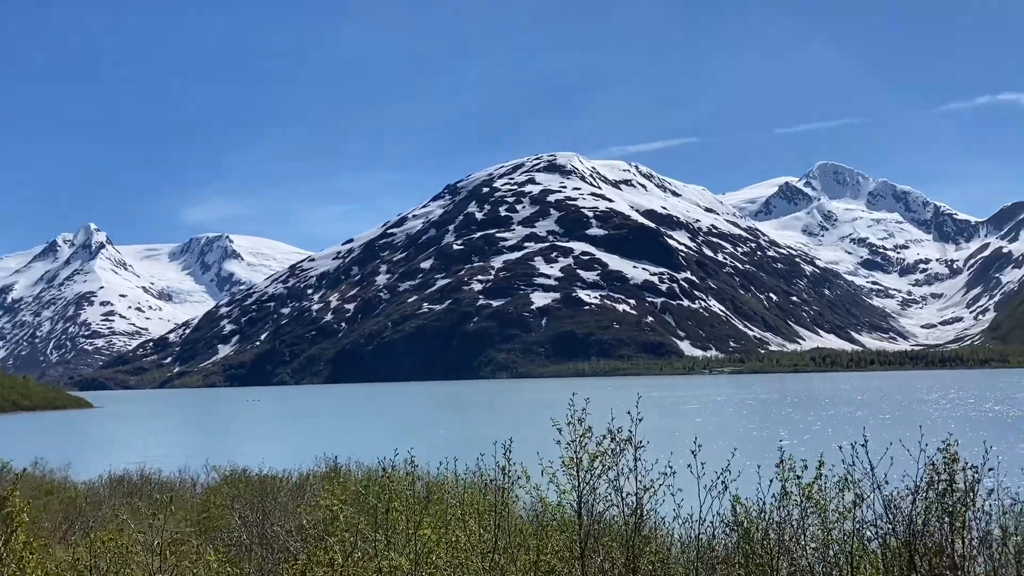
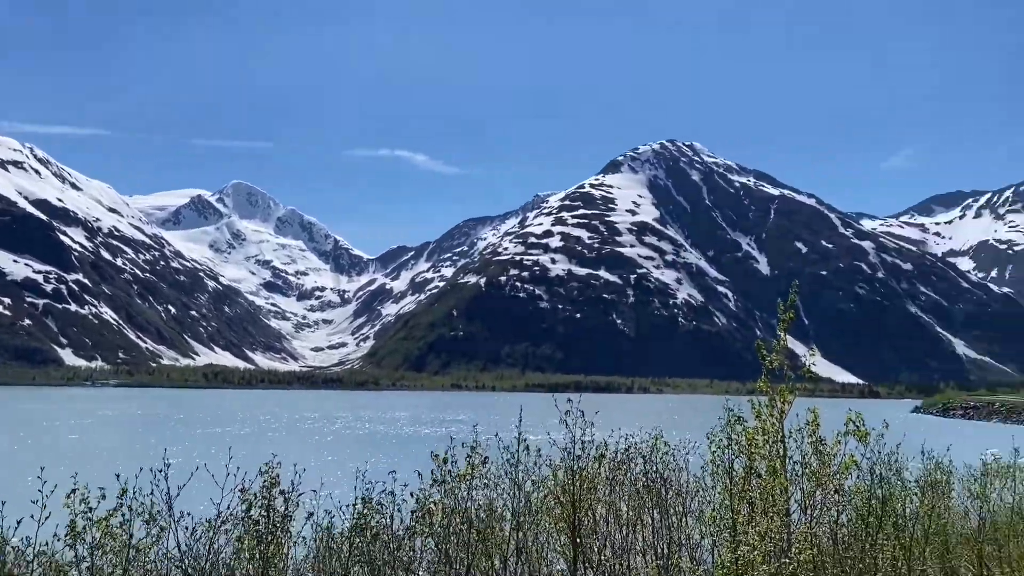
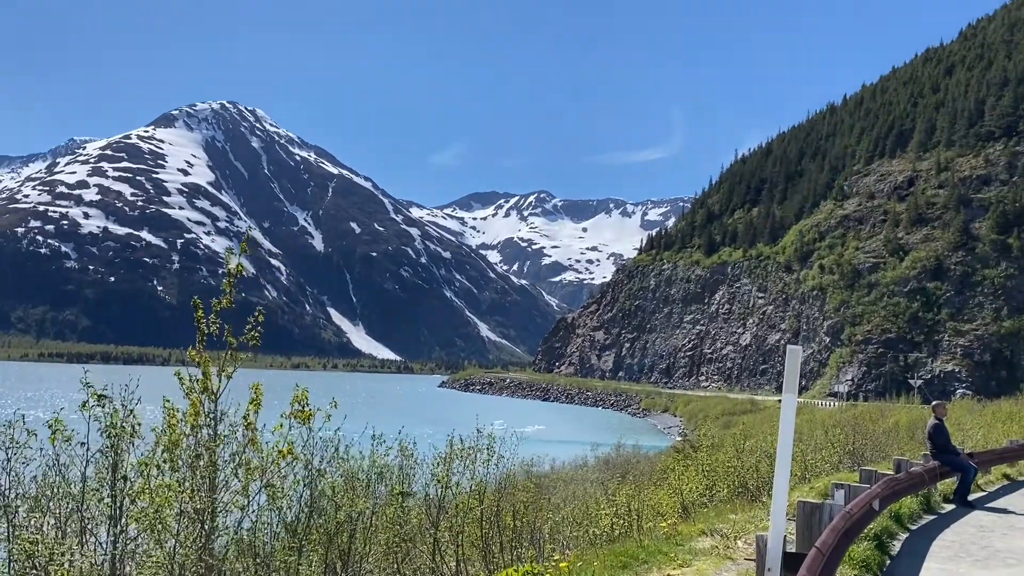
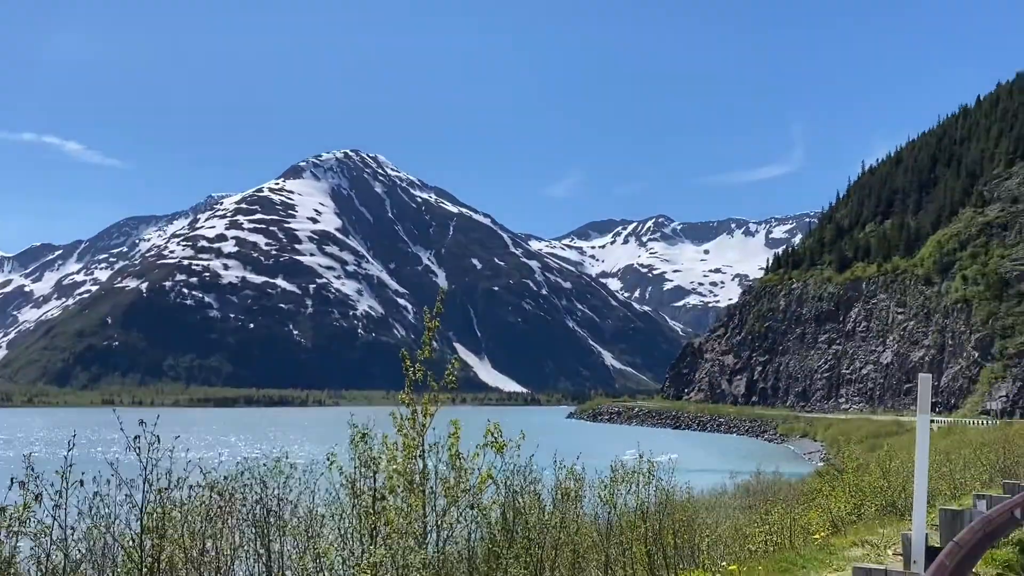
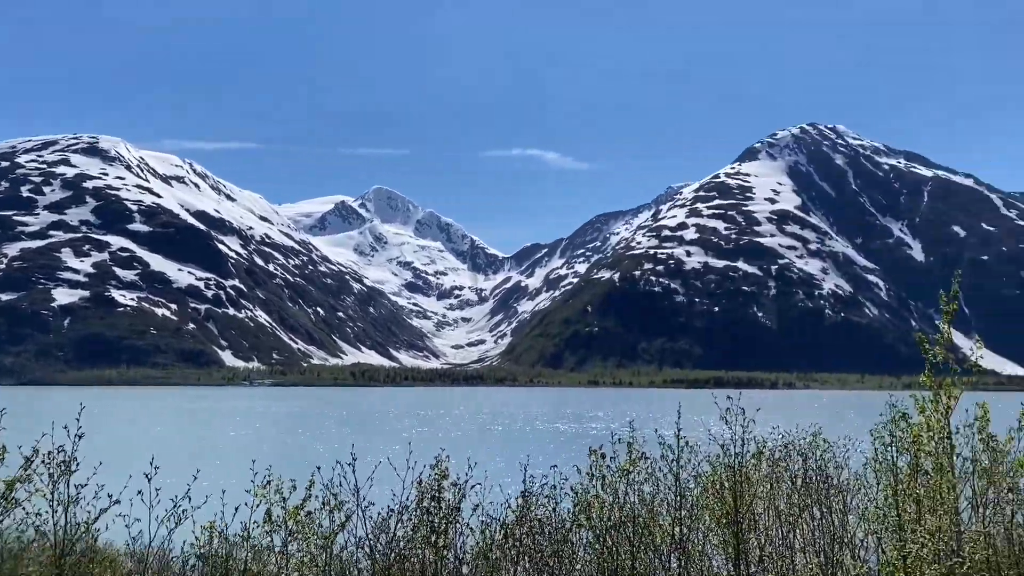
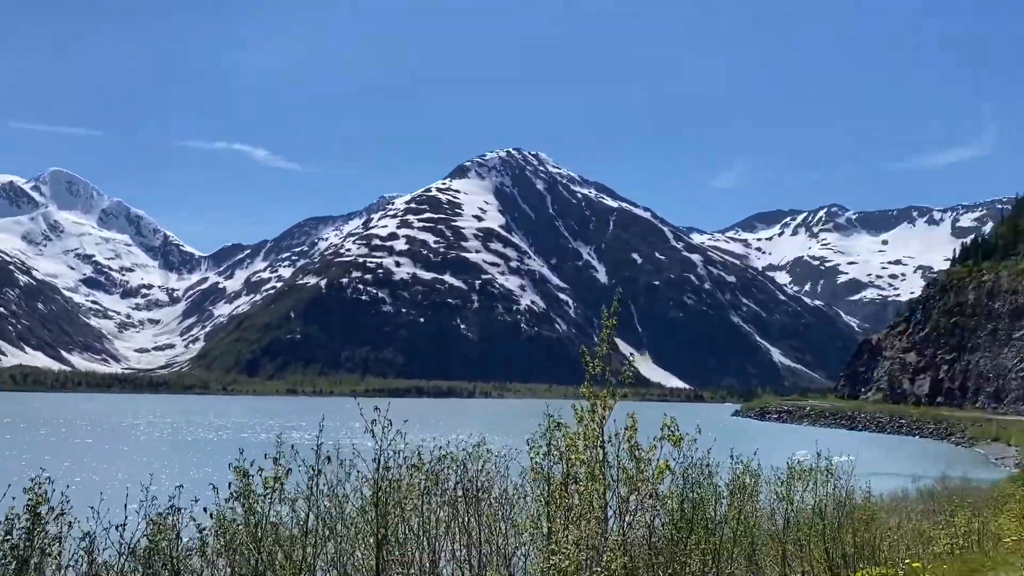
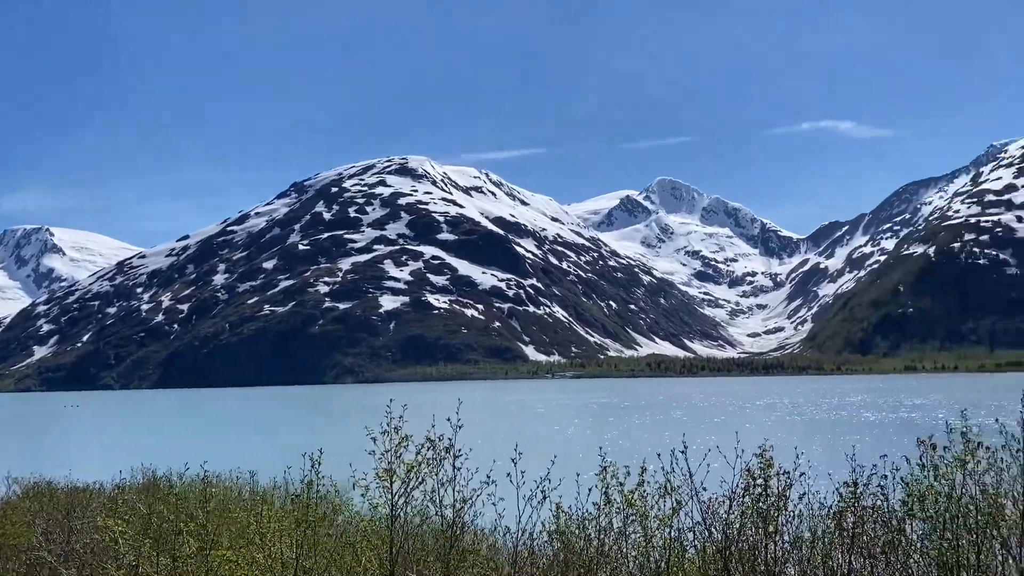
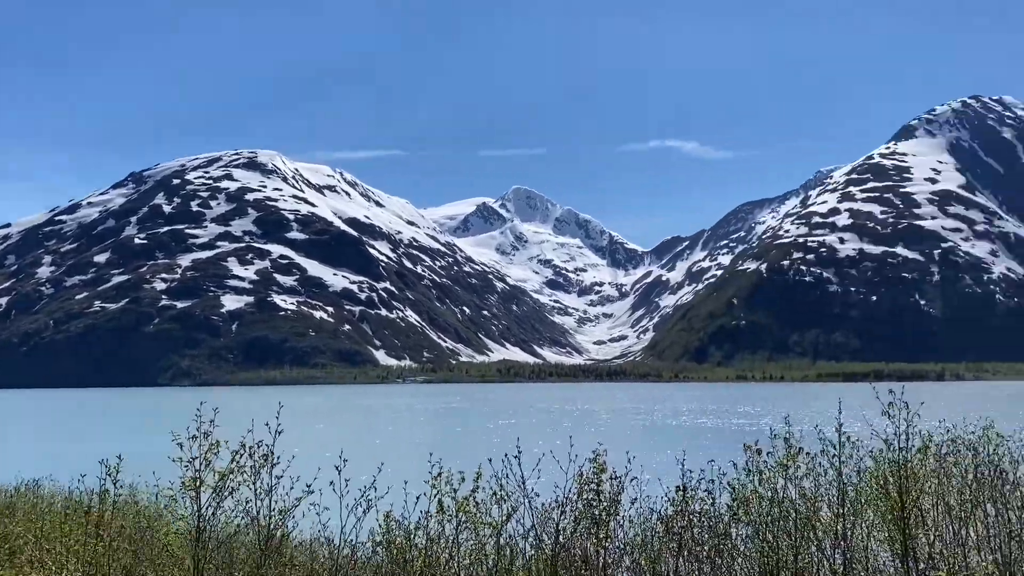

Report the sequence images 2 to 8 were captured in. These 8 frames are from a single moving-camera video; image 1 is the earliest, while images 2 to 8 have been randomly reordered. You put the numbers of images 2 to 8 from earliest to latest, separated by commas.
7, 8, 5, 2, 6, 4, 3
